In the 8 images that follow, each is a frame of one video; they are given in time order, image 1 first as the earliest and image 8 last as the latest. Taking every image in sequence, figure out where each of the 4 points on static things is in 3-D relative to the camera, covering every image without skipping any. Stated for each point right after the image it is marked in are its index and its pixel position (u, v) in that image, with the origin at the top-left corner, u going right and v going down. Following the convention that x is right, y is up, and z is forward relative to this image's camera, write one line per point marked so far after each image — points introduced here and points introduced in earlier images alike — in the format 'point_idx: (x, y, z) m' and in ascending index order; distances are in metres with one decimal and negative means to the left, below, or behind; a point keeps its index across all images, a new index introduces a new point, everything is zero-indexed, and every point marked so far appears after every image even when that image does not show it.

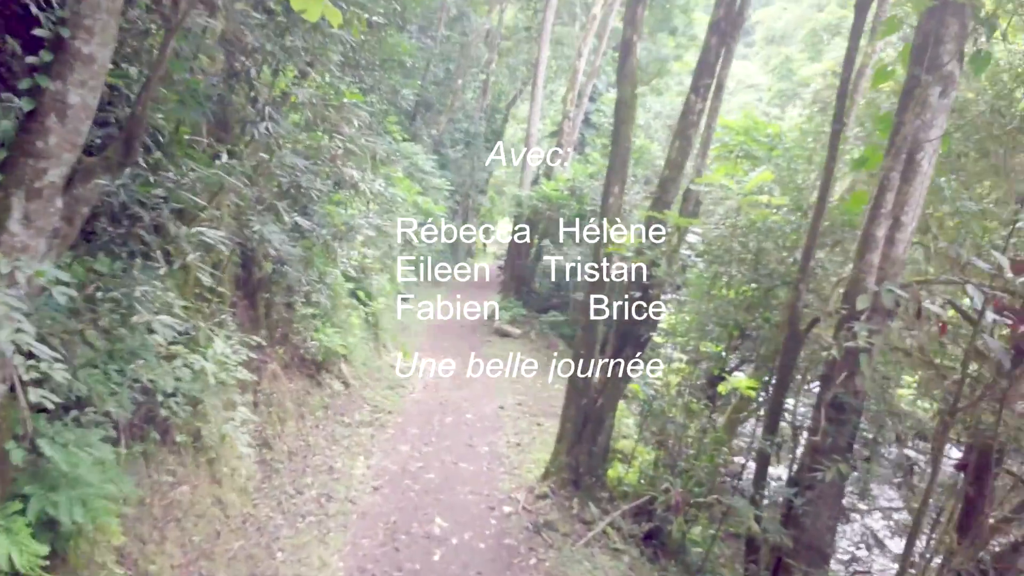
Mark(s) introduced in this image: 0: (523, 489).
0: (+0.1, -1.6, +6.6) m
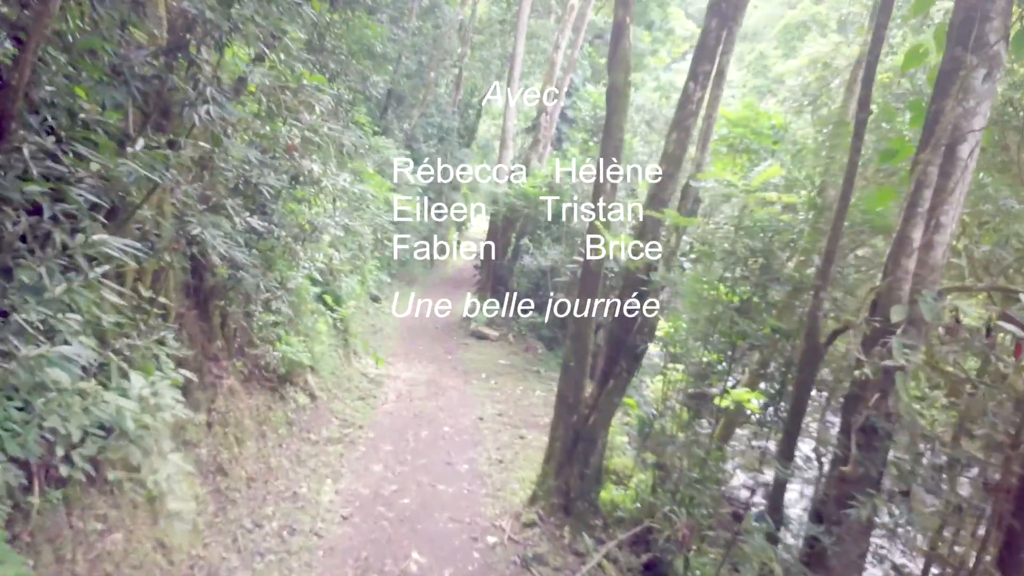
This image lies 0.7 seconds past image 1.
0: (0.0, -1.7, +6.1) m
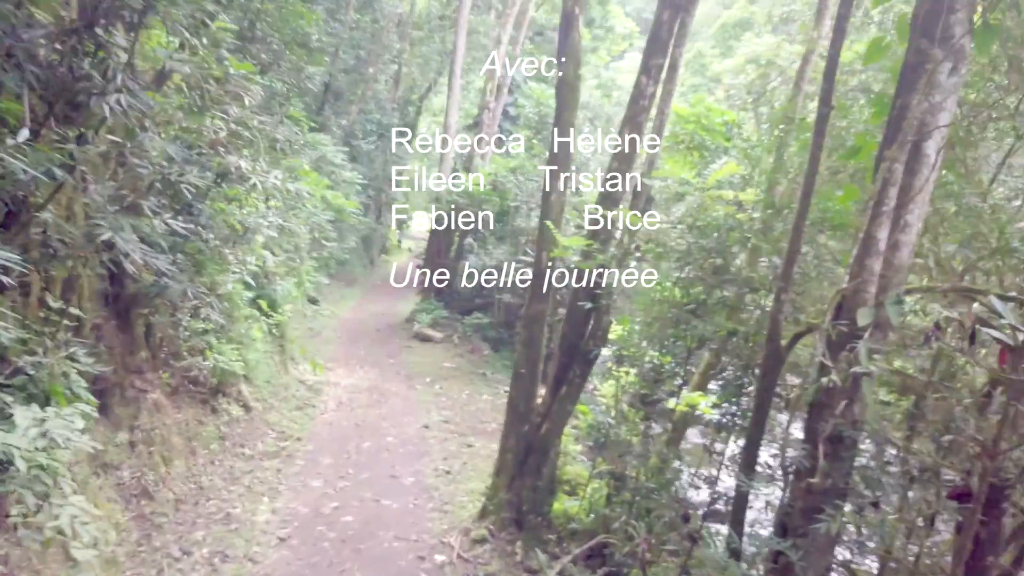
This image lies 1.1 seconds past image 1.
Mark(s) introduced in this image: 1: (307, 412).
0: (-0.4, -1.7, +5.8) m
1: (-2.1, -1.2, +8.3) m
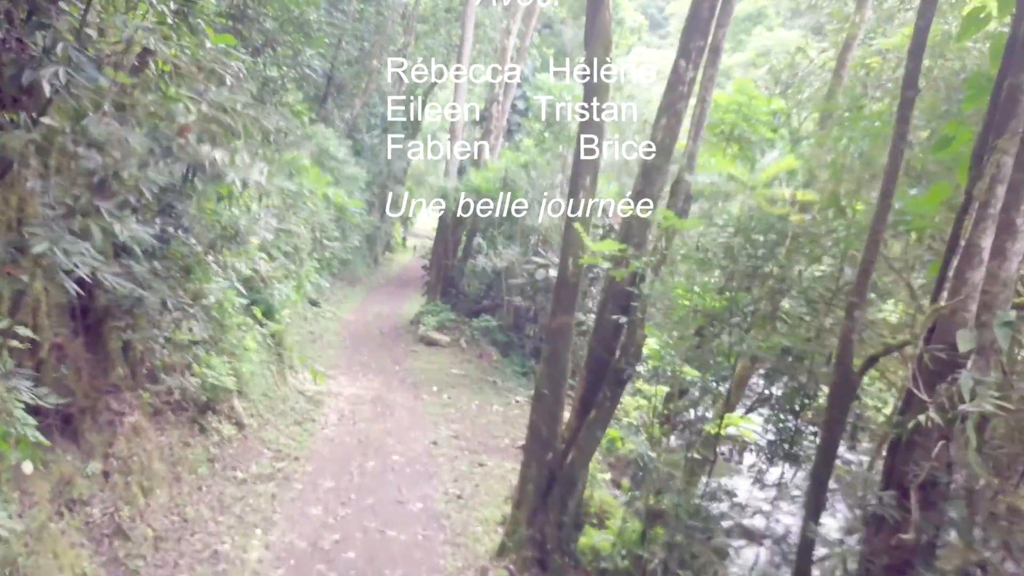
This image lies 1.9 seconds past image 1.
0: (-0.3, -1.8, +5.2) m
1: (-1.9, -1.3, +7.7) m
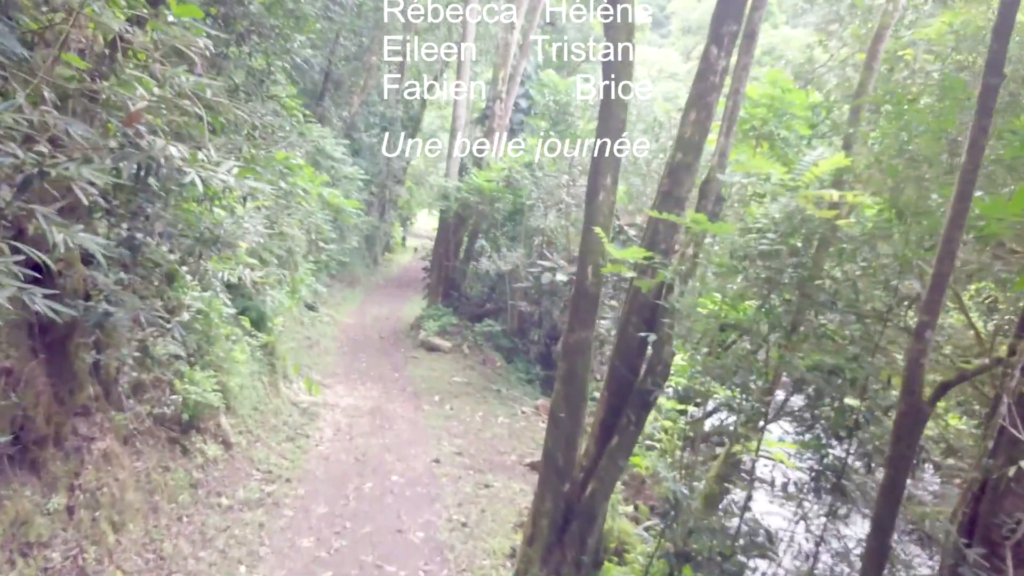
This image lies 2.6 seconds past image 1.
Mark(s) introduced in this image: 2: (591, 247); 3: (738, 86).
0: (-0.2, -1.8, +4.7) m
1: (-1.9, -1.3, +7.2) m
2: (+0.4, +0.2, +4.5) m
3: (+1.3, +1.1, +4.6) m
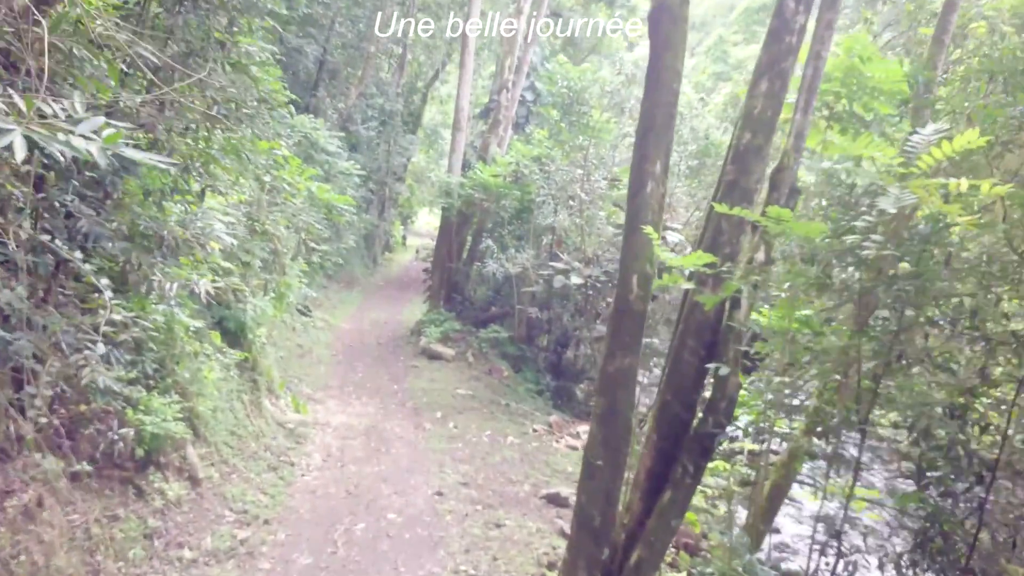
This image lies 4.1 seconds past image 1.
0: (-0.1, -1.9, +3.7) m
1: (-1.7, -1.4, +6.3) m
2: (+0.5, +0.1, +3.5) m
3: (+1.4, +1.1, +3.7) m
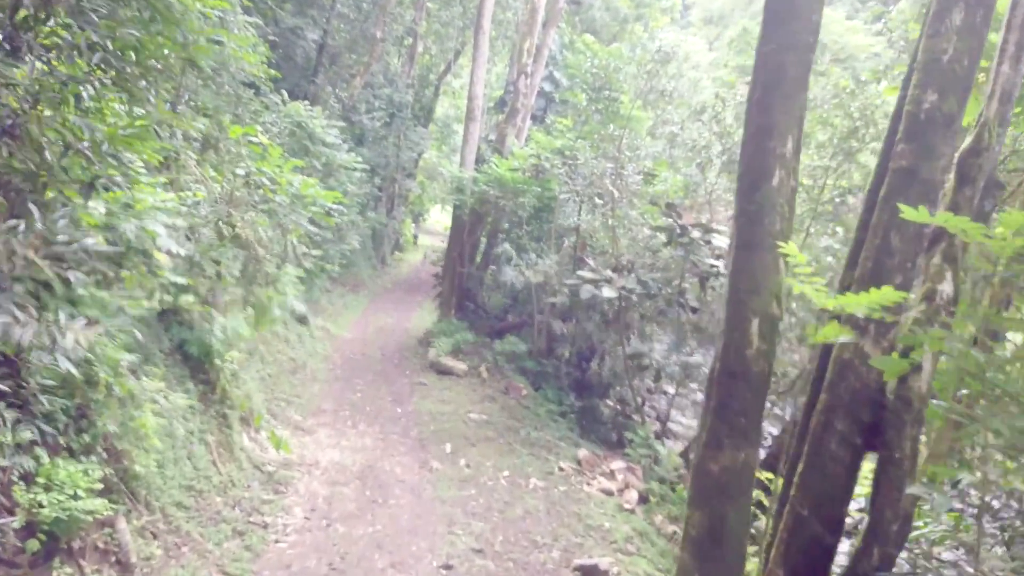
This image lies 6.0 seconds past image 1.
0: (0.0, -2.0, +2.5) m
1: (-1.6, -1.5, +5.0) m
2: (+0.6, 0.0, +2.2) m
3: (+1.5, +0.9, +2.3) m
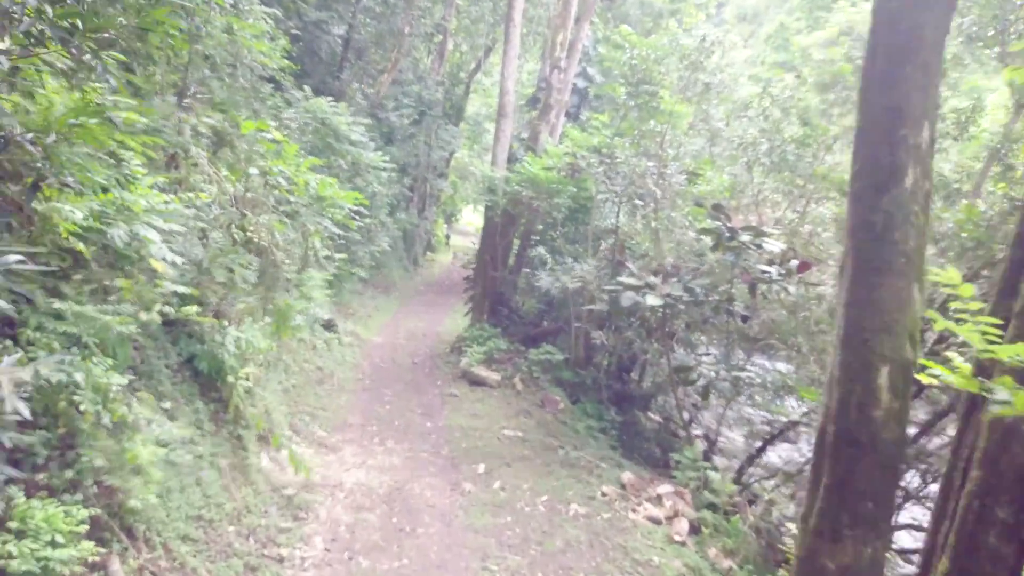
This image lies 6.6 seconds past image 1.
0: (+0.2, -2.1, +1.9) m
1: (-1.4, -1.6, +4.5) m
2: (+0.8, -0.1, +1.7) m
3: (+1.6, +0.9, +1.8) m
